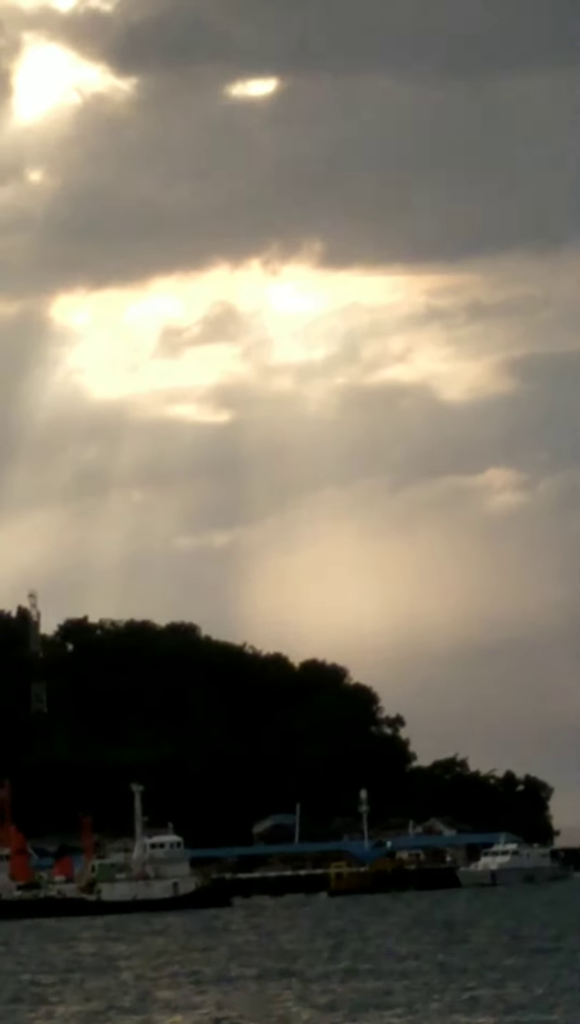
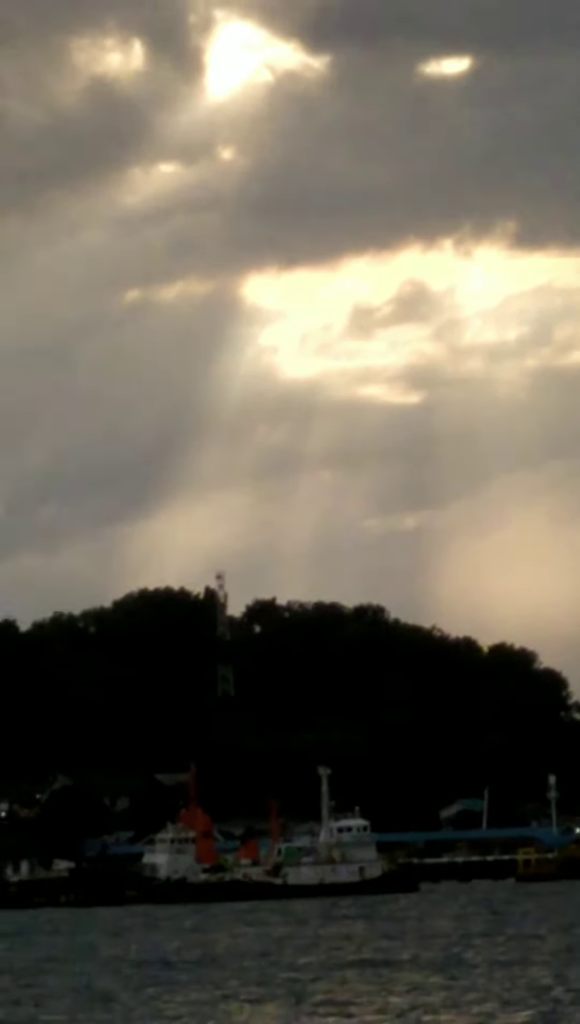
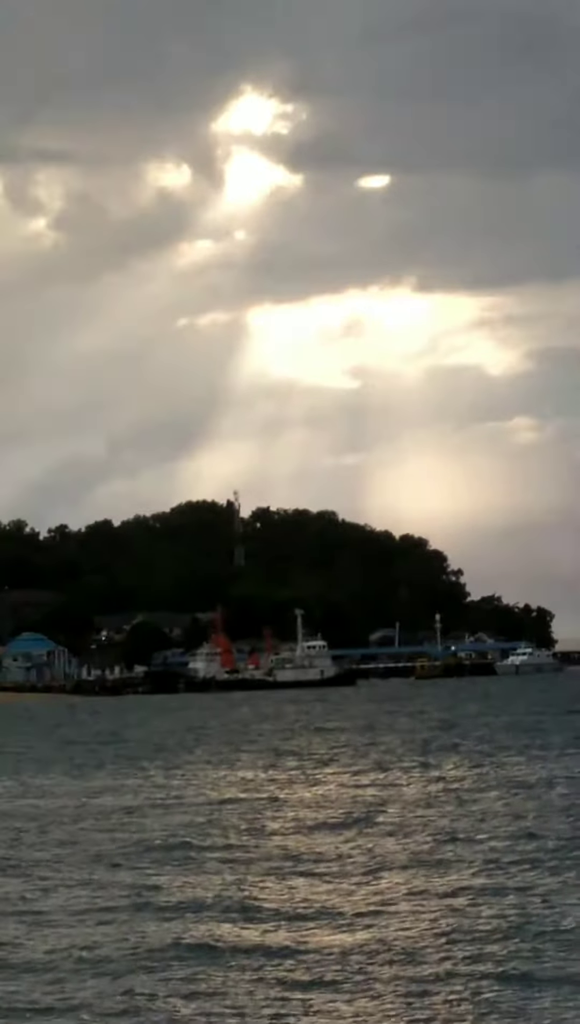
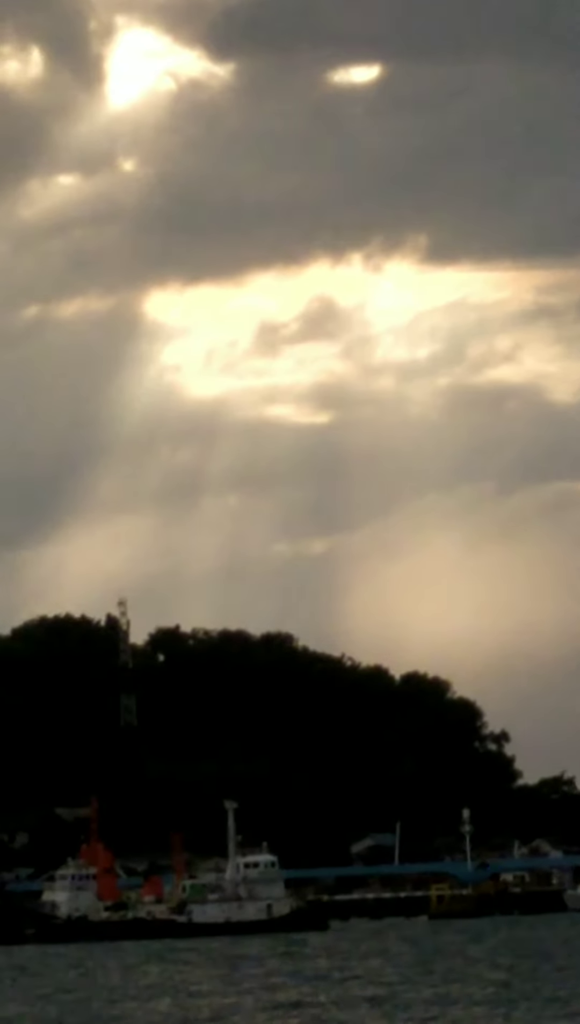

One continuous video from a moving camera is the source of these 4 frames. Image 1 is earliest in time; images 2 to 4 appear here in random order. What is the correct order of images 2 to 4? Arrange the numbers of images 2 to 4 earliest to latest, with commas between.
4, 2, 3
